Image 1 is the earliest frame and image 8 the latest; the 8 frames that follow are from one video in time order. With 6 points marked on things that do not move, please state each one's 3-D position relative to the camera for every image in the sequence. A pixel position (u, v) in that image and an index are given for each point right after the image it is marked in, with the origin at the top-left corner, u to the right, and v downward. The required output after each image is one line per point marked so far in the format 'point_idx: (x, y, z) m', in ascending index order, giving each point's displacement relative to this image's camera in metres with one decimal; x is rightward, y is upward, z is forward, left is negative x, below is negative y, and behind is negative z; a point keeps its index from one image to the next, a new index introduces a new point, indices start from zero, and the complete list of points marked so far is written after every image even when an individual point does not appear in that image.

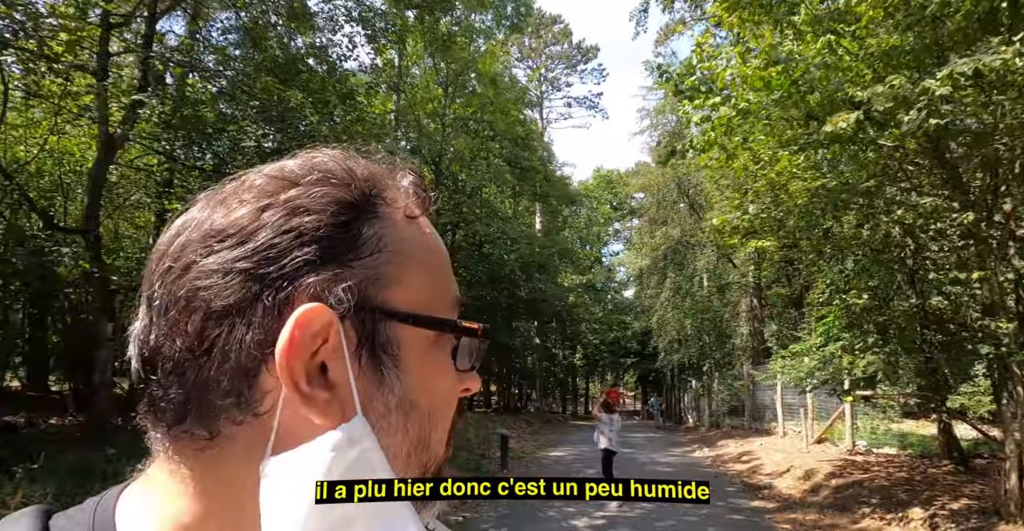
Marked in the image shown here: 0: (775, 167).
0: (+3.3, +1.4, +8.9) m
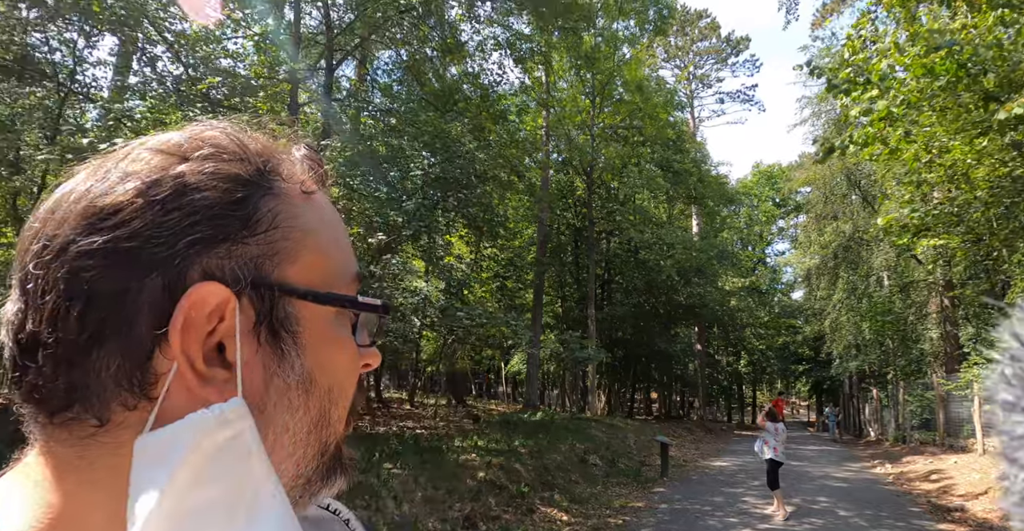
0: (+5.4, +1.4, +8.1) m
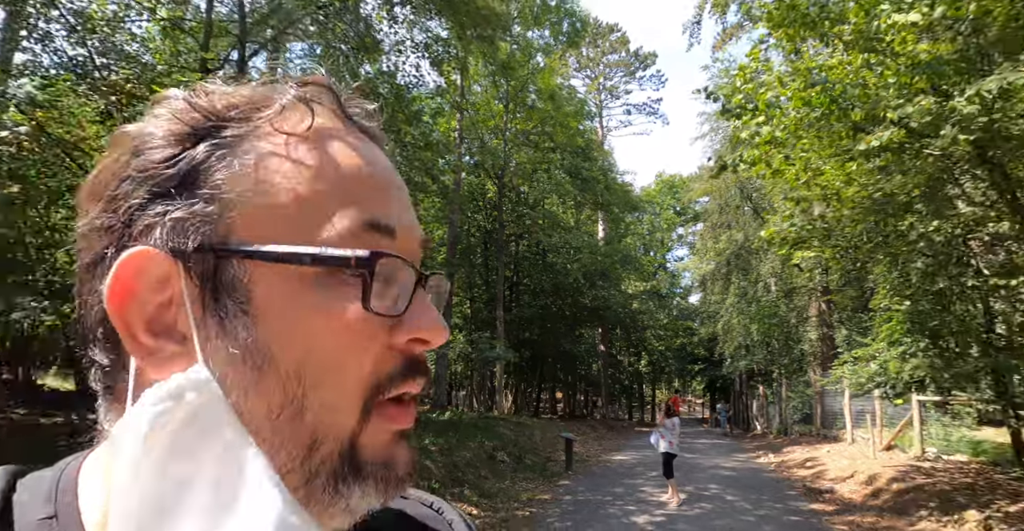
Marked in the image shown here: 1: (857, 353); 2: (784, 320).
0: (+4.2, +1.3, +8.9) m
1: (+6.5, -1.1, +10.6) m
2: (+8.5, -1.7, +19.0) m
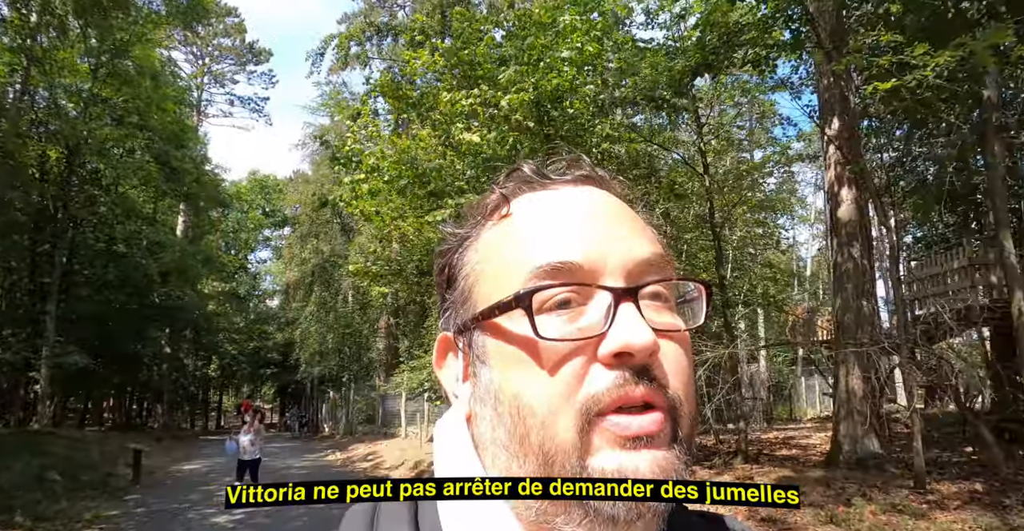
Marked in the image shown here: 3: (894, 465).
0: (-2.0, +0.8, +10.8) m
1: (-1.5, -1.8, +13.4) m
2: (-5.2, -2.3, +21.3) m
3: (+6.0, -3.1, +9.6) m
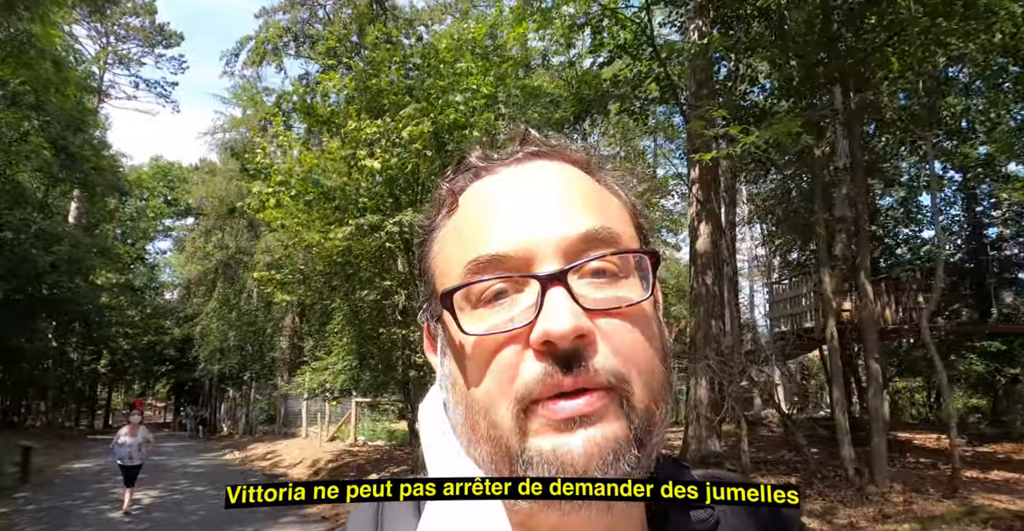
0: (-3.9, +0.7, +11.4) m
1: (-3.9, -1.9, +14.0) m
2: (-8.5, -2.3, +21.3) m
3: (+4.1, -3.6, +11.3) m
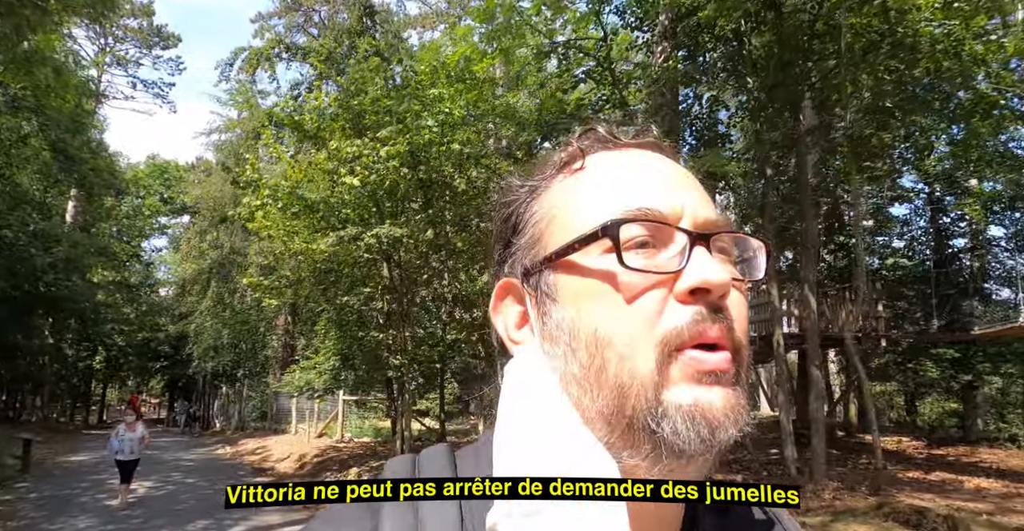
0: (-4.4, +0.5, +12.2) m
1: (-4.4, -2.1, +14.8) m
2: (-9.1, -2.4, +22.1) m
3: (+3.5, -3.9, +12.1) m
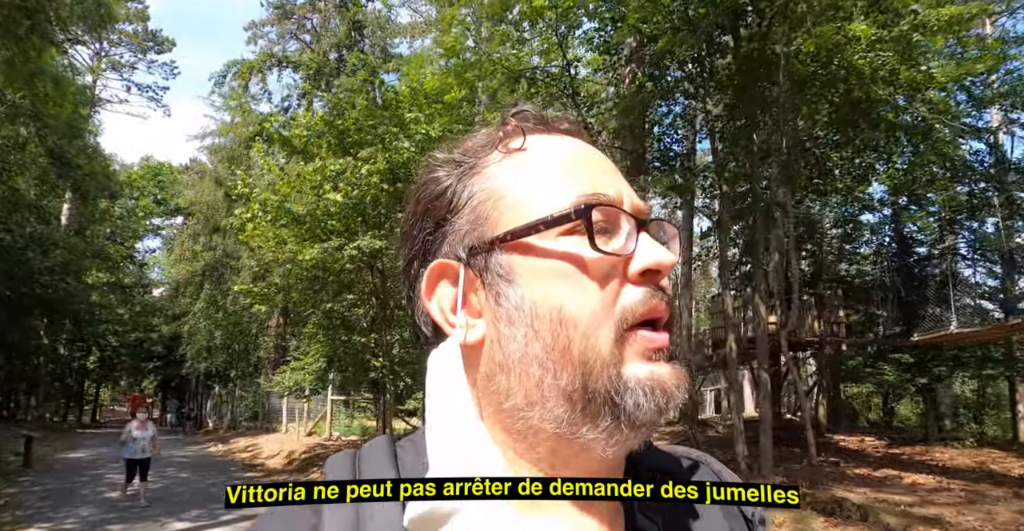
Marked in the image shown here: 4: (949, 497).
0: (-4.9, +0.3, +13.0) m
1: (-5.0, -2.2, +15.6) m
2: (-9.8, -2.6, +22.9) m
3: (+2.9, -4.1, +13.0) m
4: (+7.3, -3.9, +10.2) m
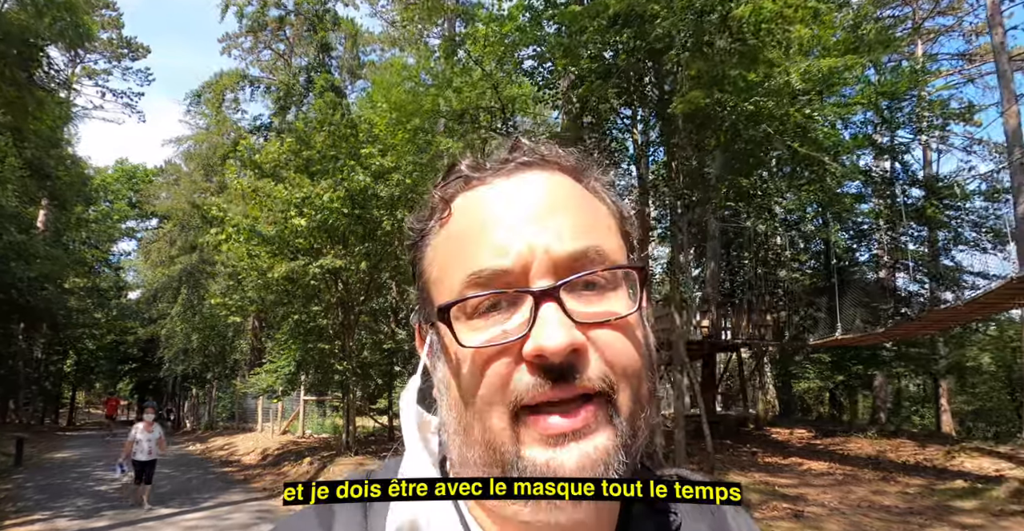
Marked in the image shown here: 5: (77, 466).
0: (-6.1, 0.0, +14.4) m
1: (-6.3, -2.6, +17.1) m
2: (-11.3, -2.9, +24.2) m
3: (+1.8, -4.4, +14.7) m
4: (+6.2, -4.2, +12.0) m
5: (-11.3, -5.2, +15.9) m
